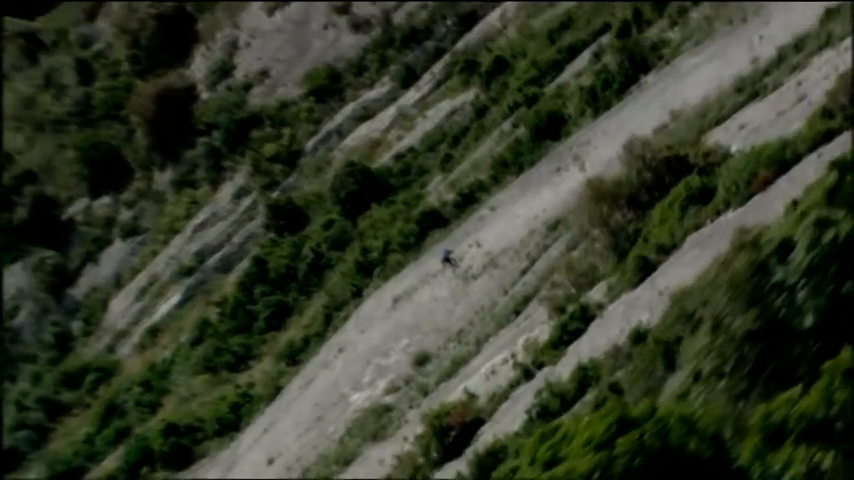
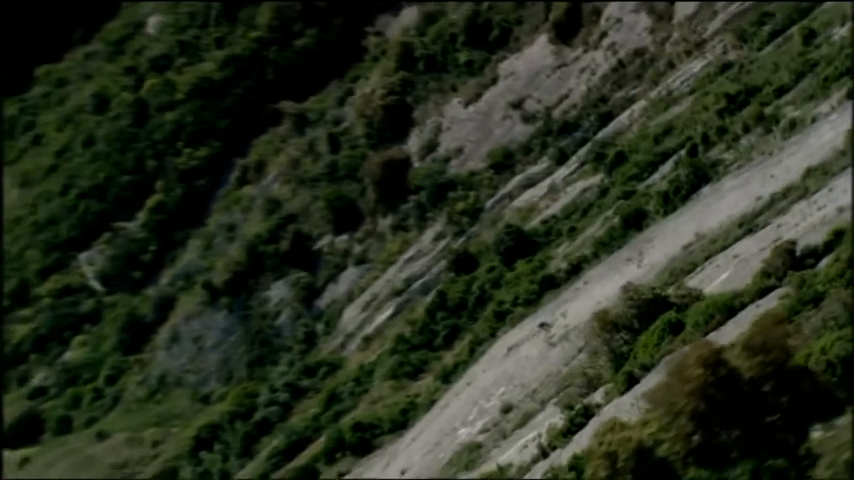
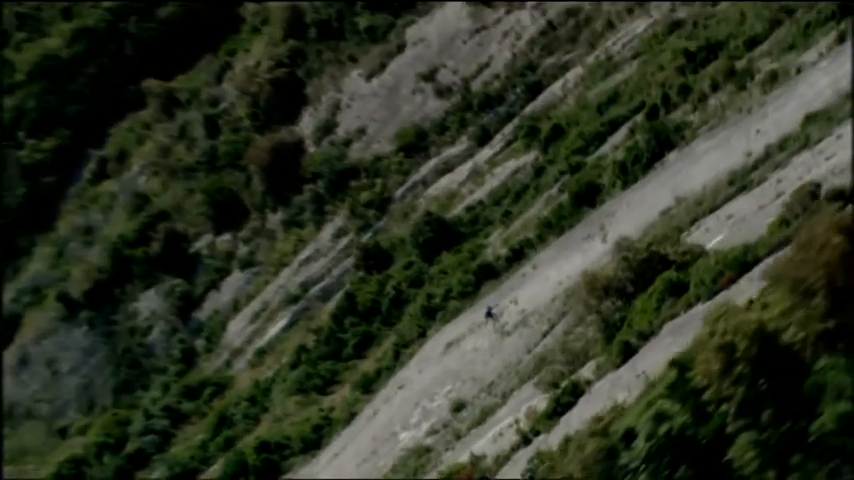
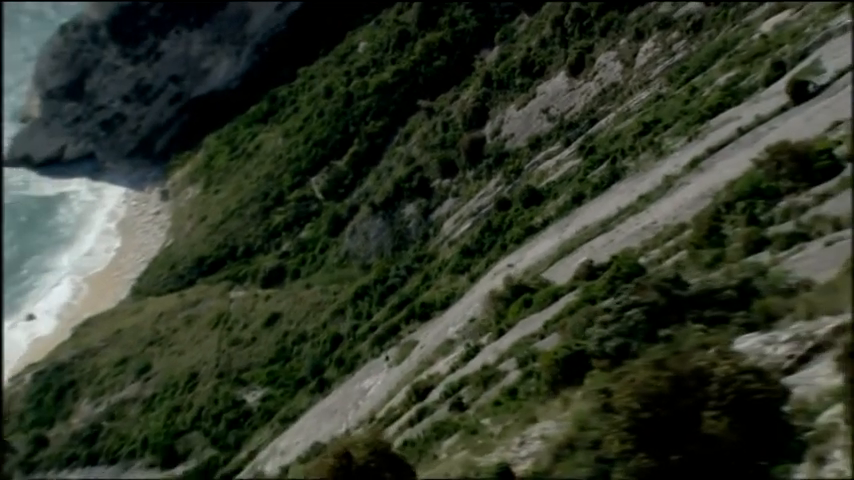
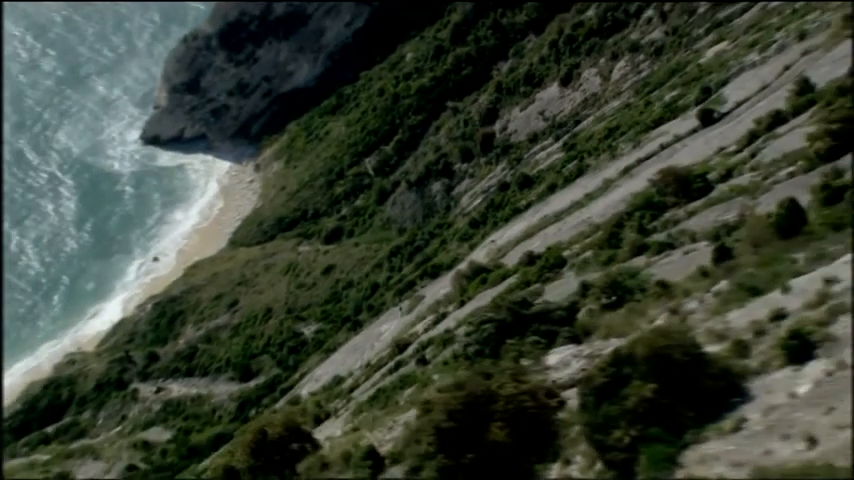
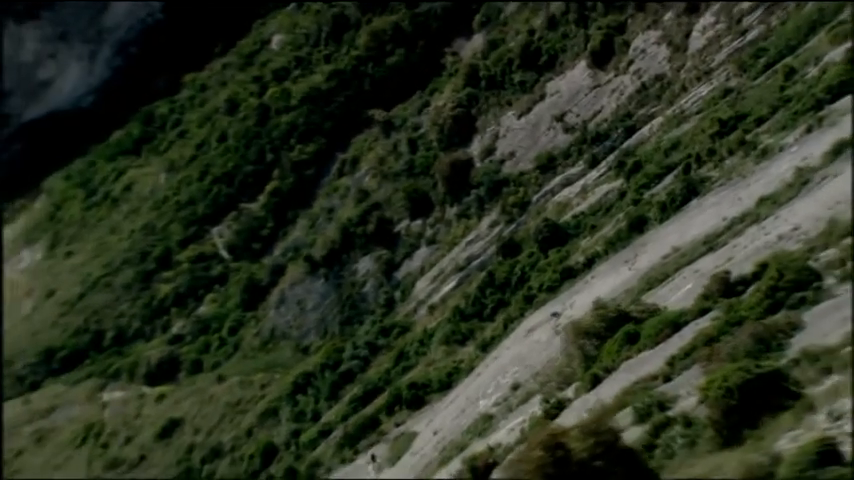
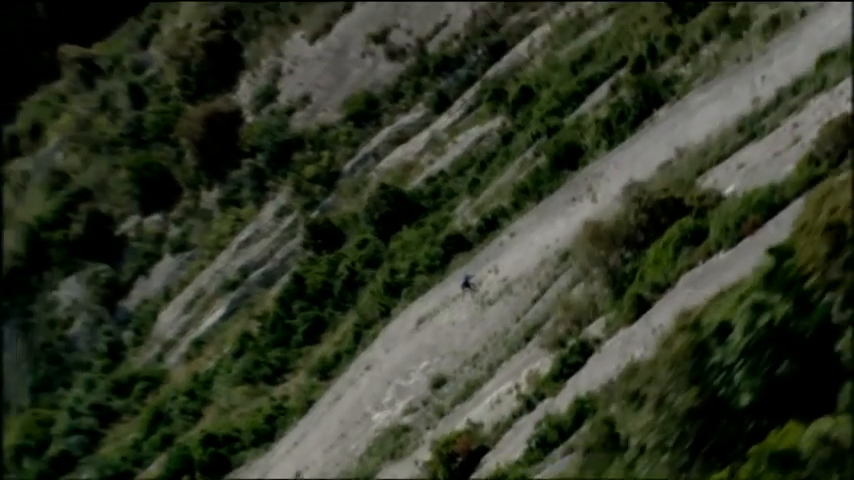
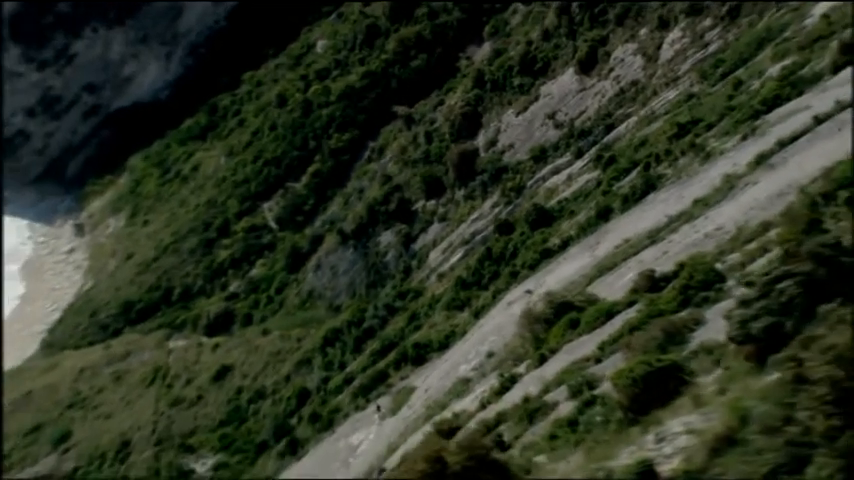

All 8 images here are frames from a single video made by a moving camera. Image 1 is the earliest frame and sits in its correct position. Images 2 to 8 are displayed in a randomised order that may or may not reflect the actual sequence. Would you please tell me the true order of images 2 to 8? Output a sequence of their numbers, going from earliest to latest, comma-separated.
7, 3, 2, 6, 8, 4, 5
